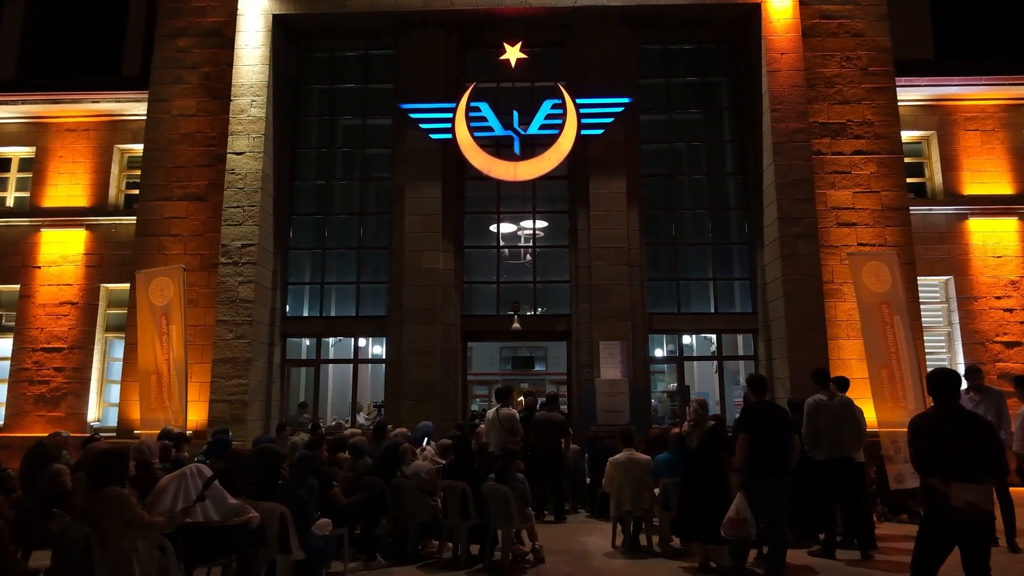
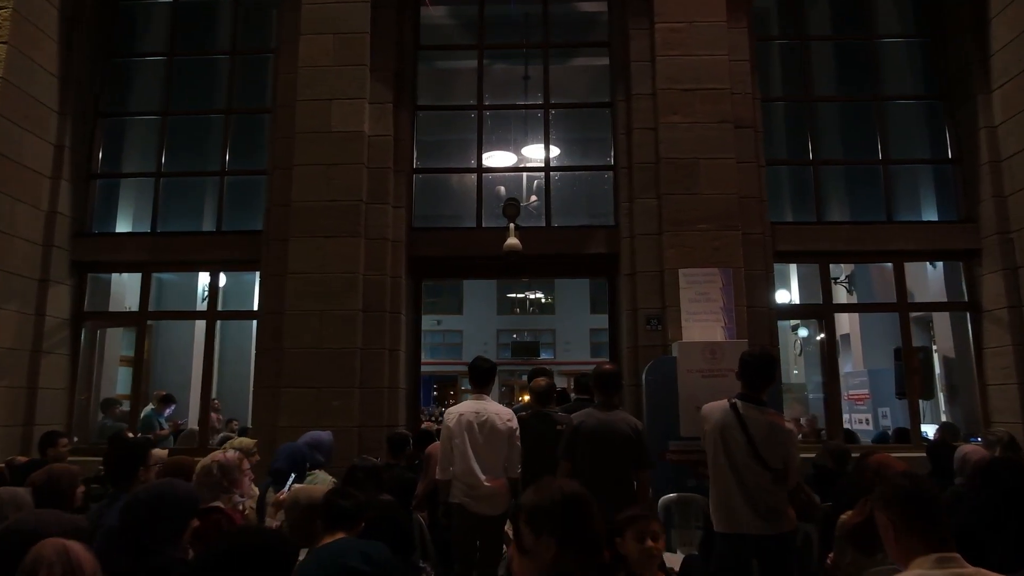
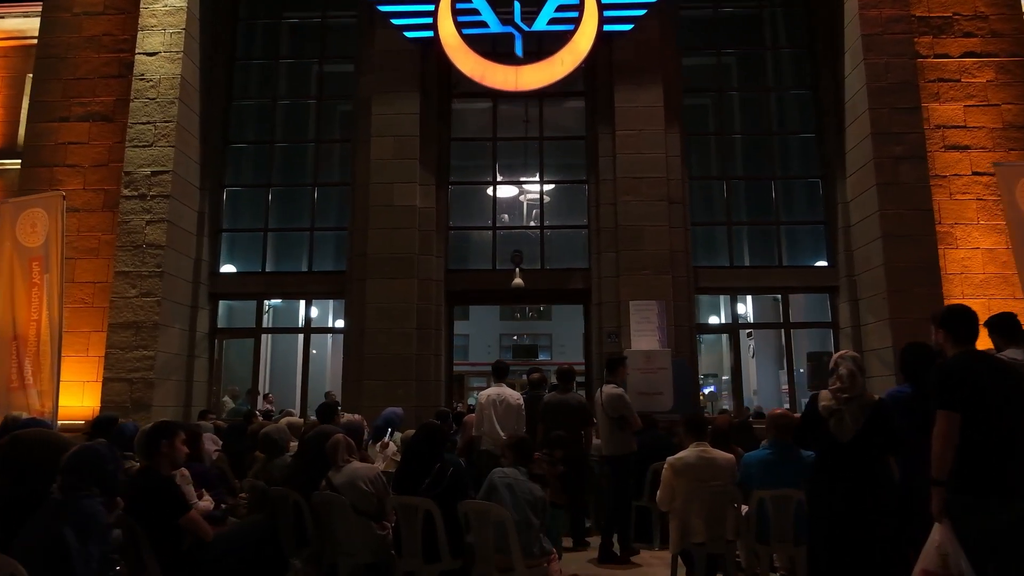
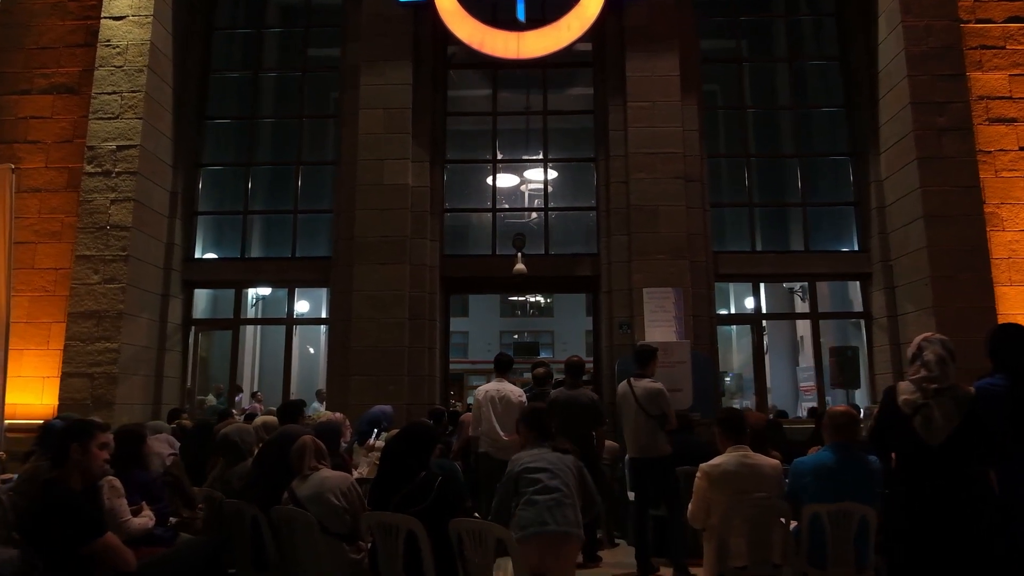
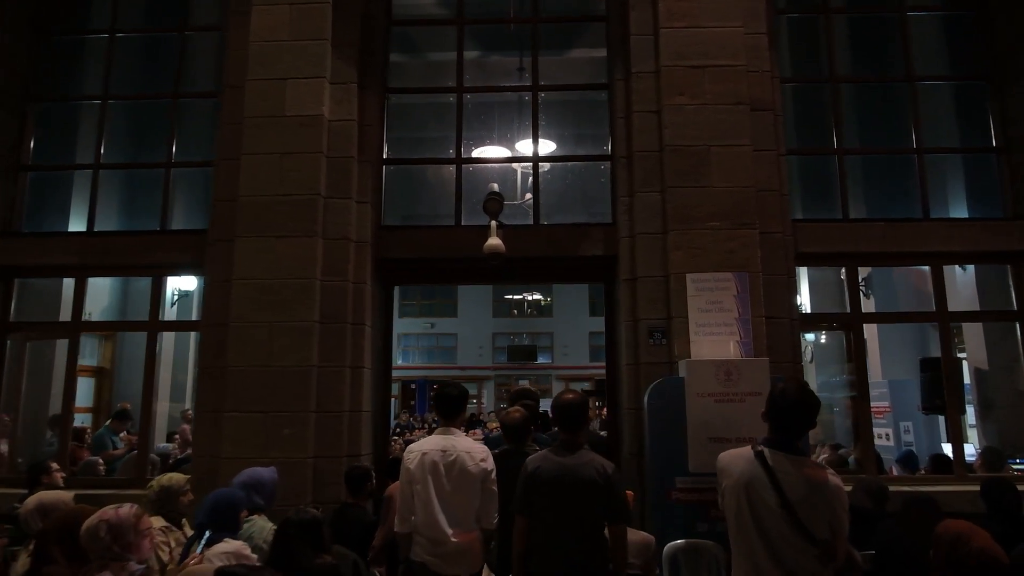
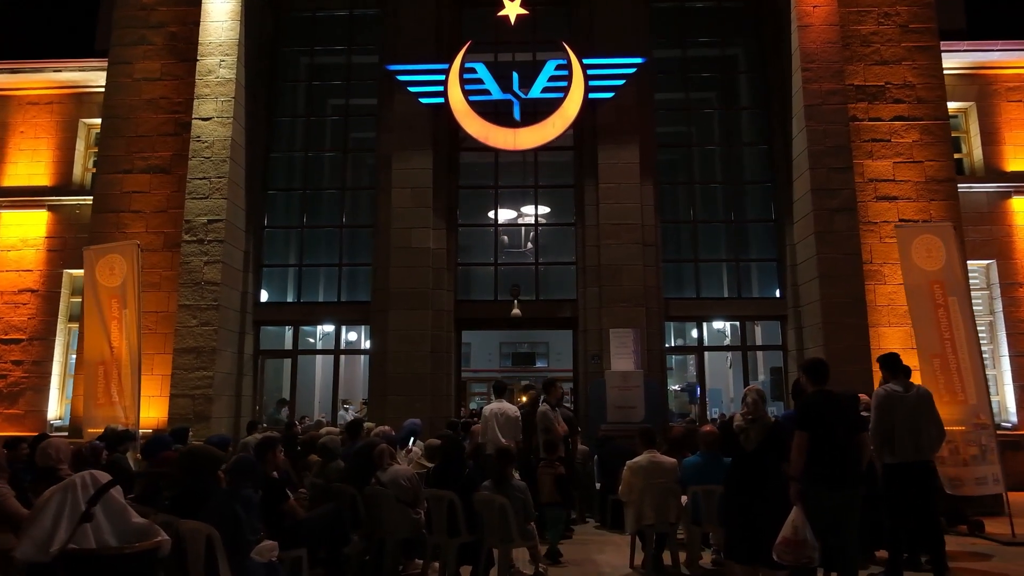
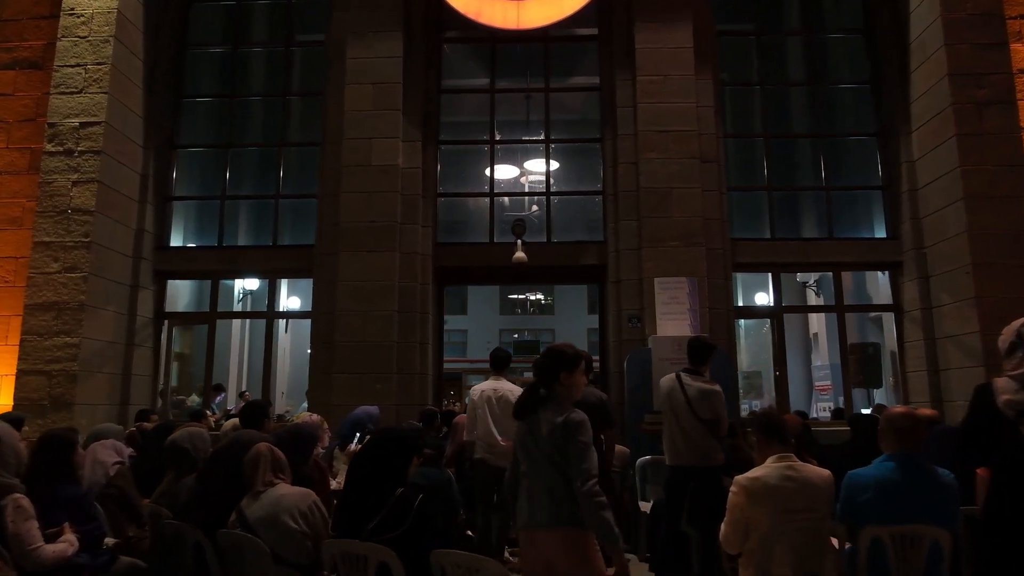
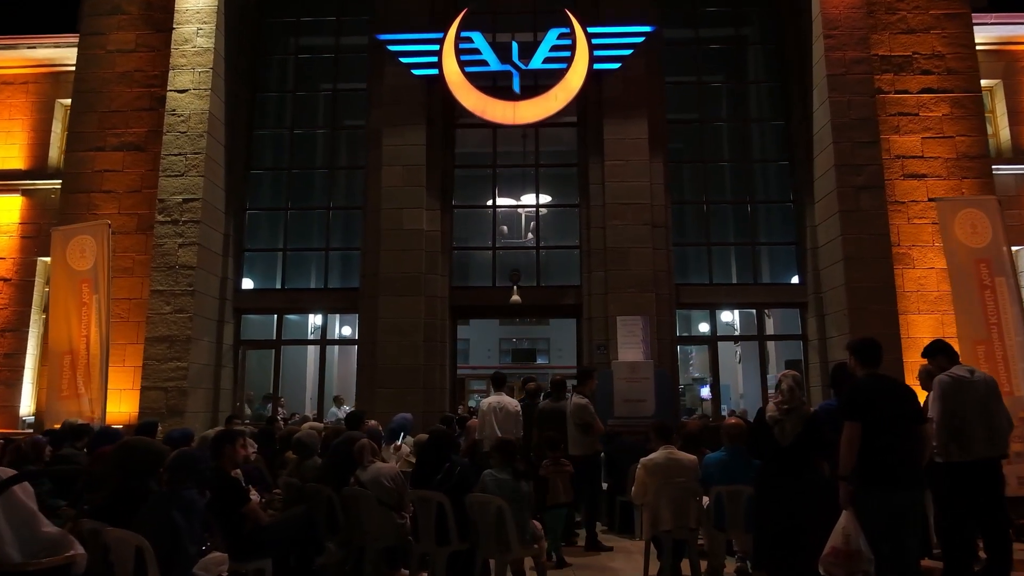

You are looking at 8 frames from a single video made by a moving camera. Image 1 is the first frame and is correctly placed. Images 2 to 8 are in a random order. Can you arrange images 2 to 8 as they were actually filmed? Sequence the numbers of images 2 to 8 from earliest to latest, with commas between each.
6, 8, 3, 4, 7, 2, 5
